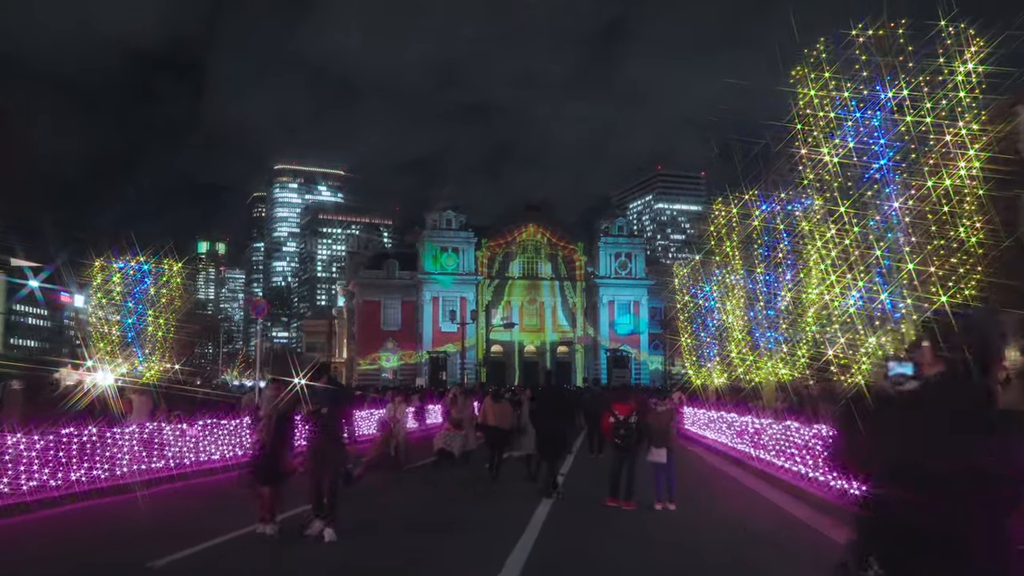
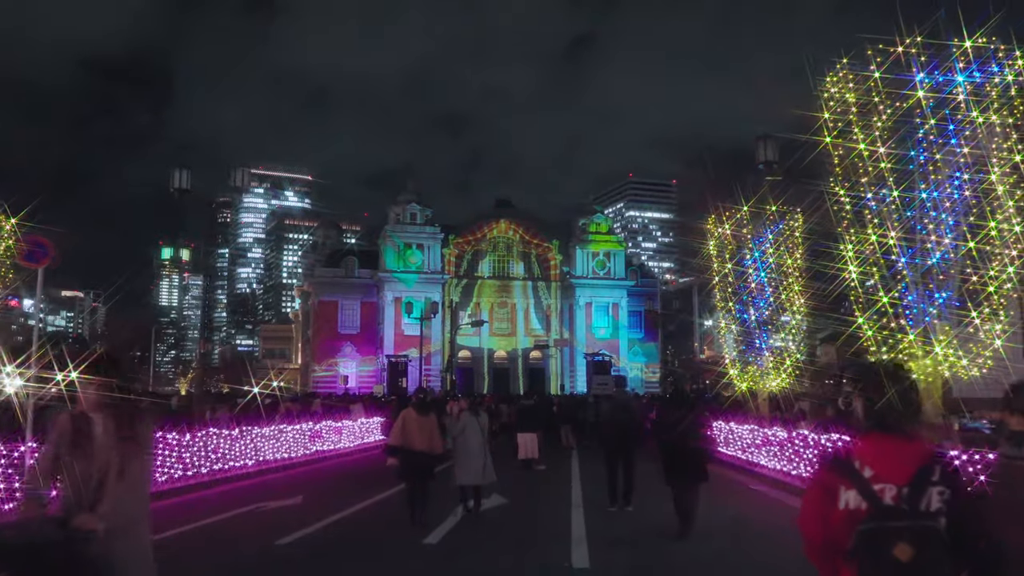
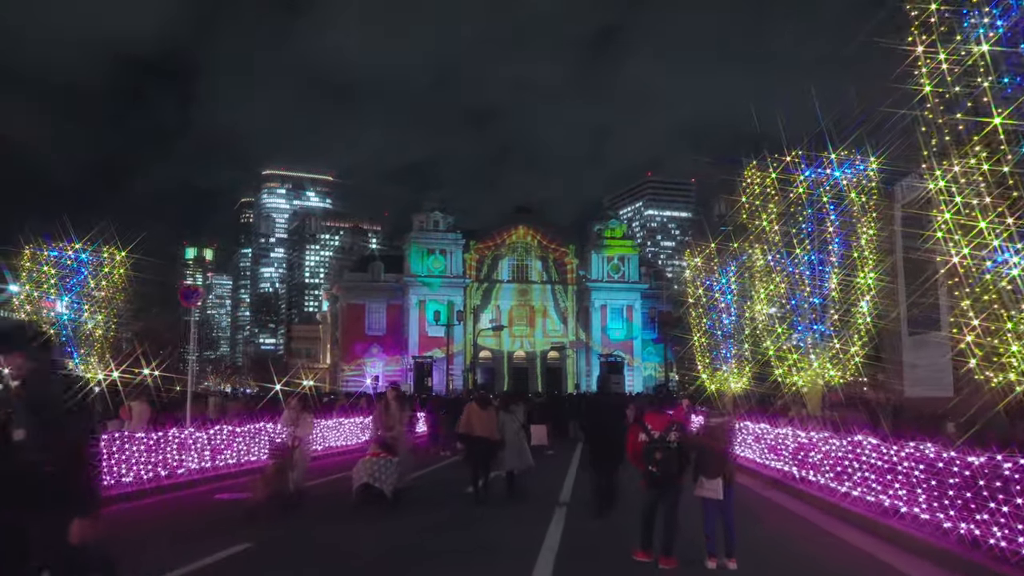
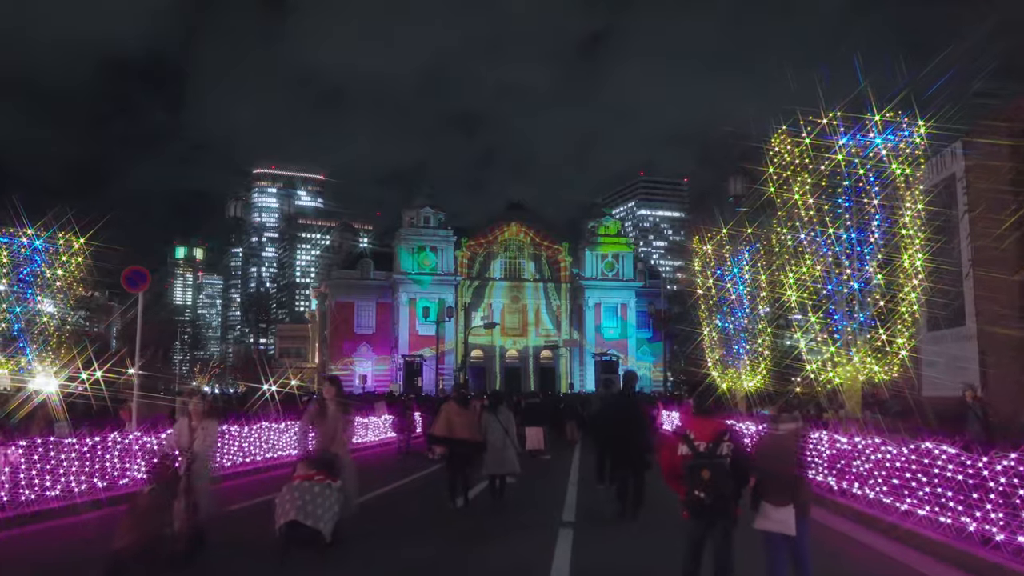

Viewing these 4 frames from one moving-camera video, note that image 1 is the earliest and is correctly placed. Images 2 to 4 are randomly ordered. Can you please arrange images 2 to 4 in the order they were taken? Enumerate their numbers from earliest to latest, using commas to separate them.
3, 4, 2
